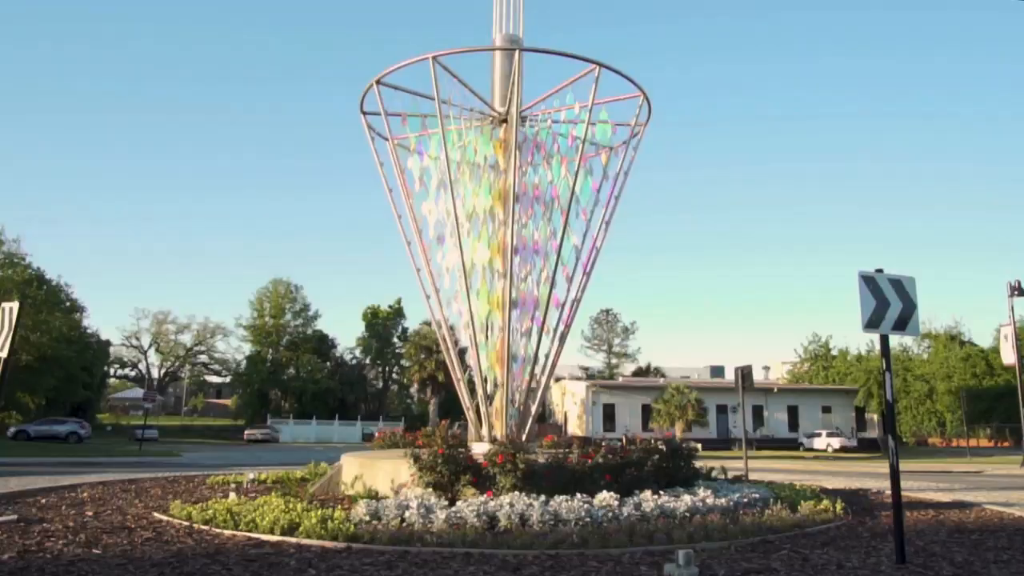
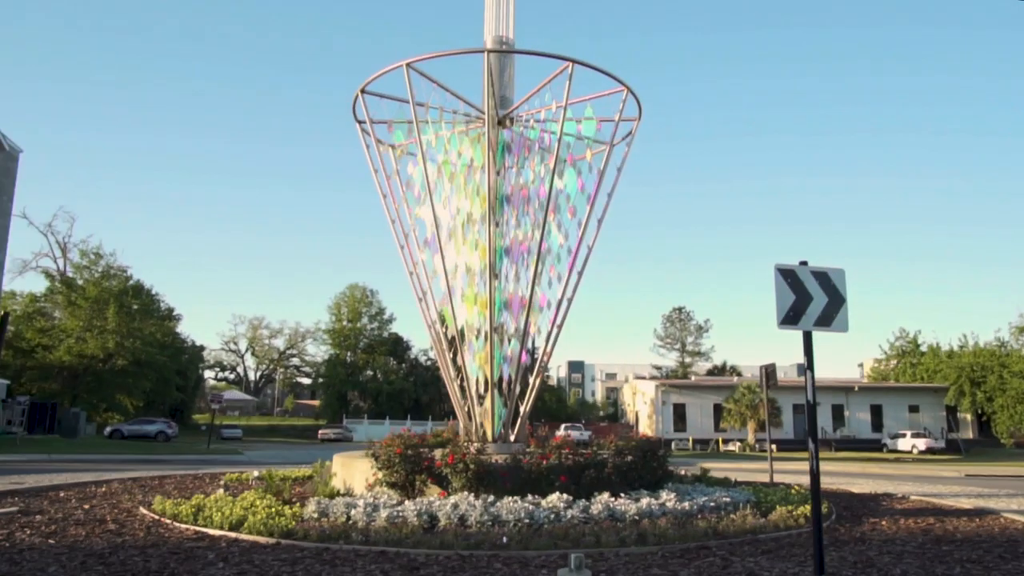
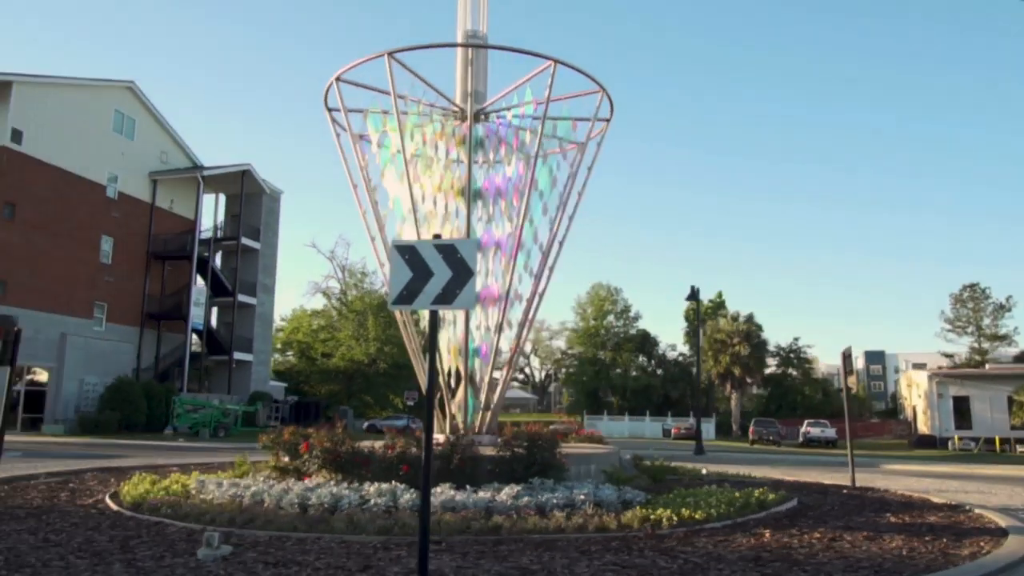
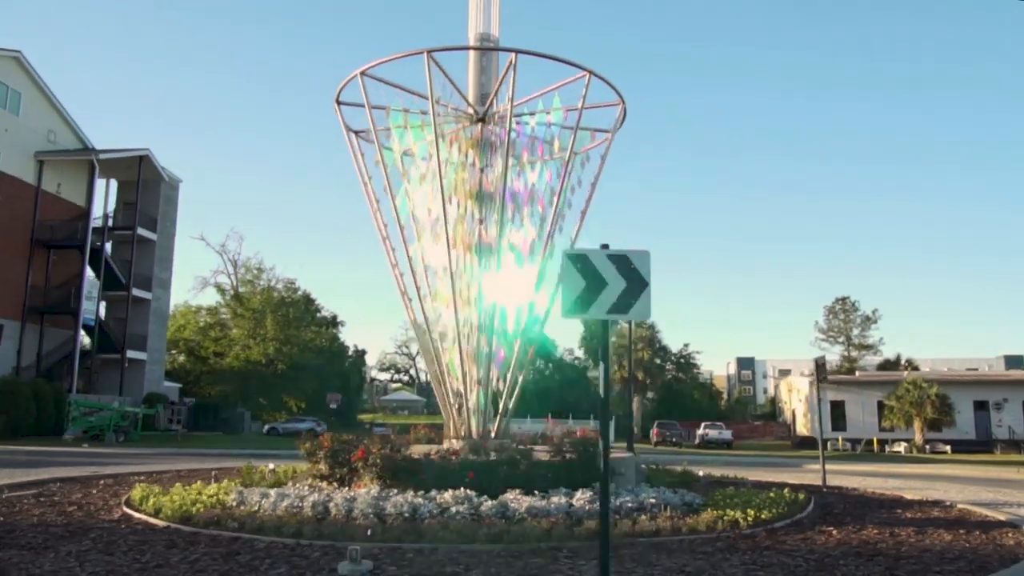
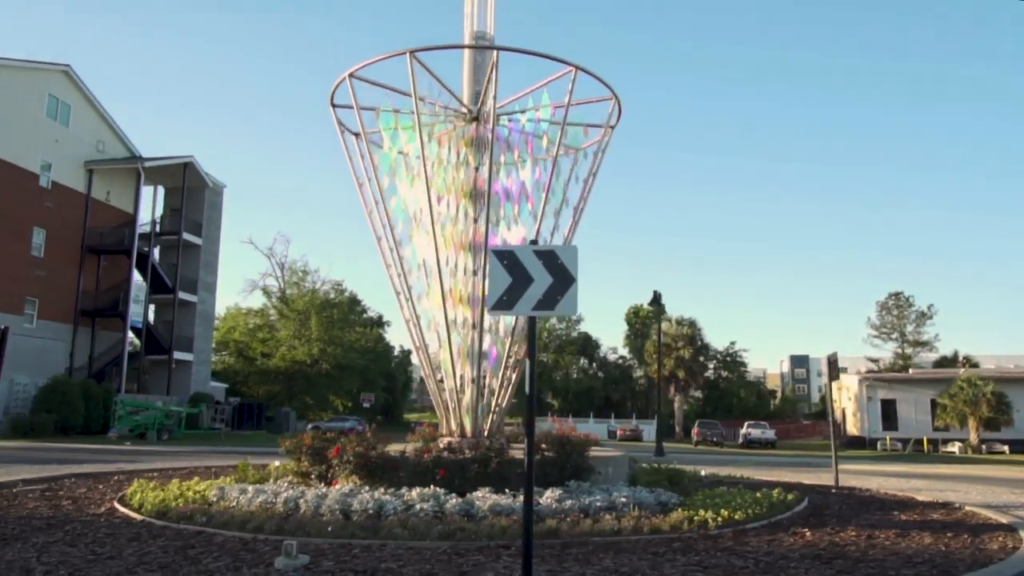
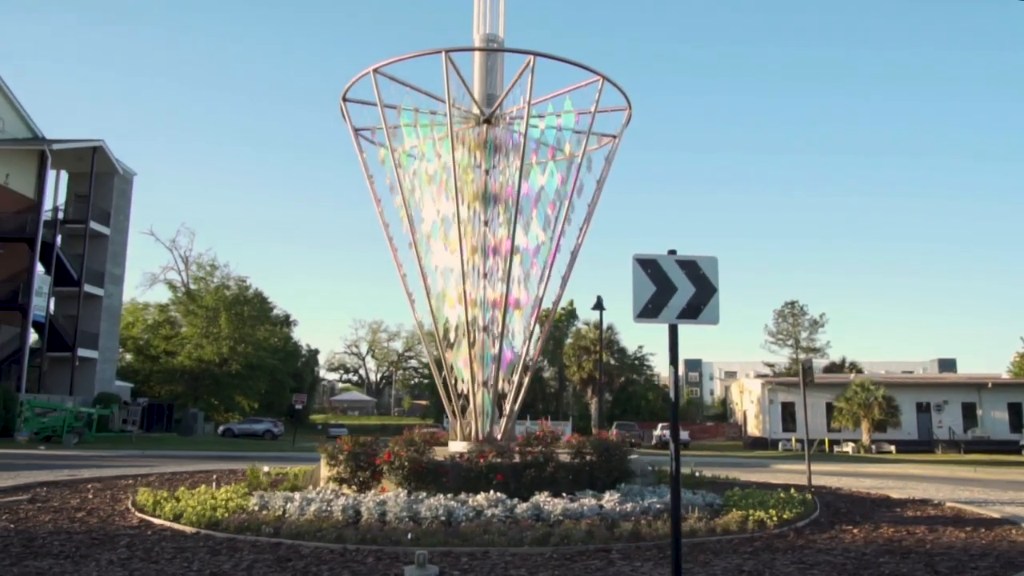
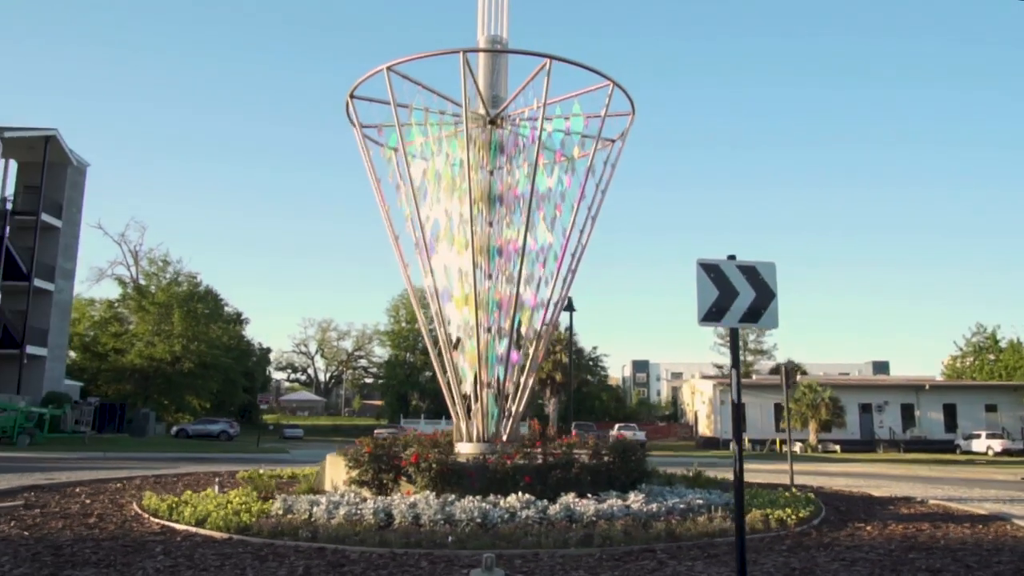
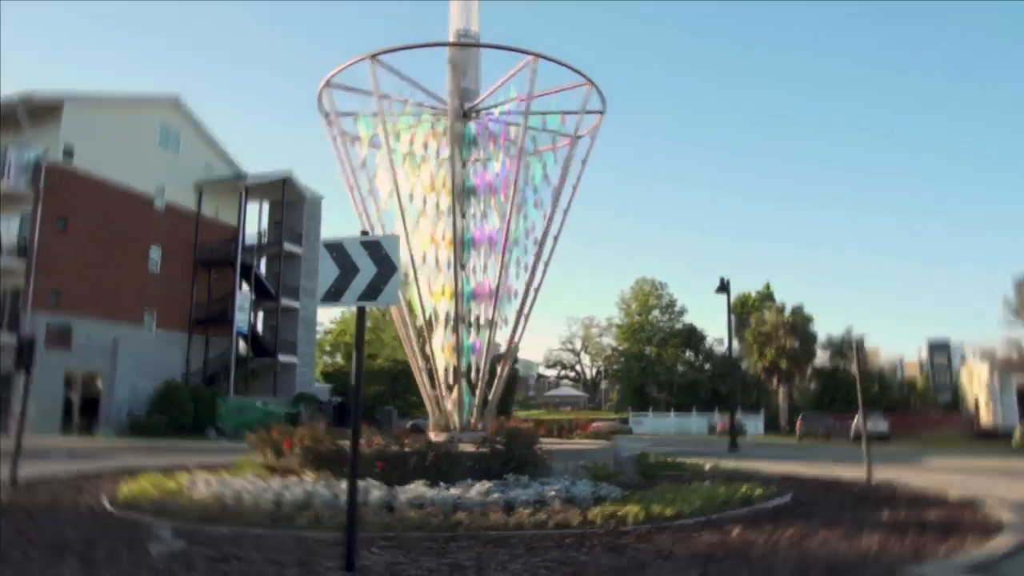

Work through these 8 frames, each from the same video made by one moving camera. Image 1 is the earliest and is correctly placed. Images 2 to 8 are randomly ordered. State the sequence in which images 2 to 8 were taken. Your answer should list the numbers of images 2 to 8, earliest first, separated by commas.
2, 7, 6, 4, 5, 3, 8
